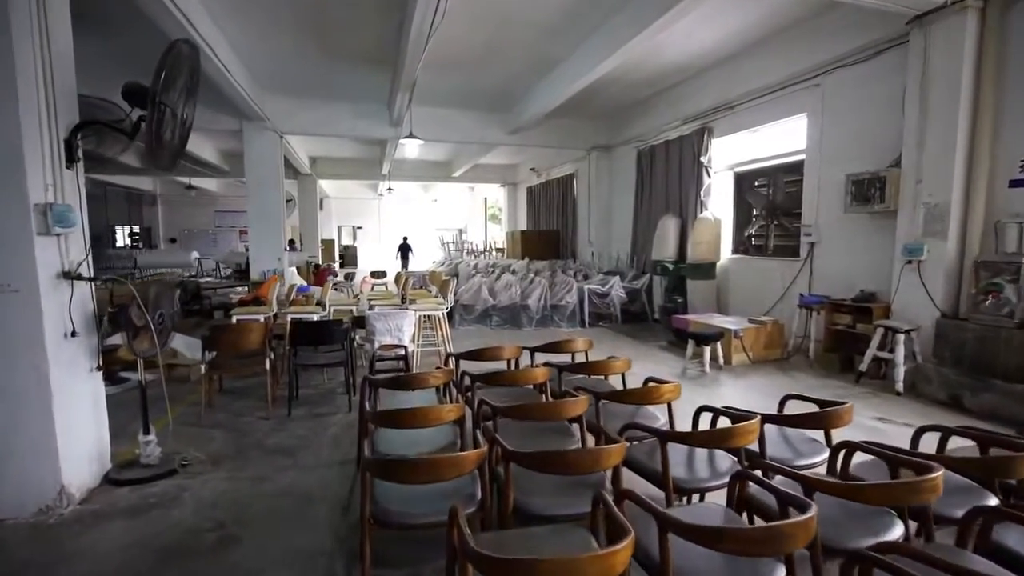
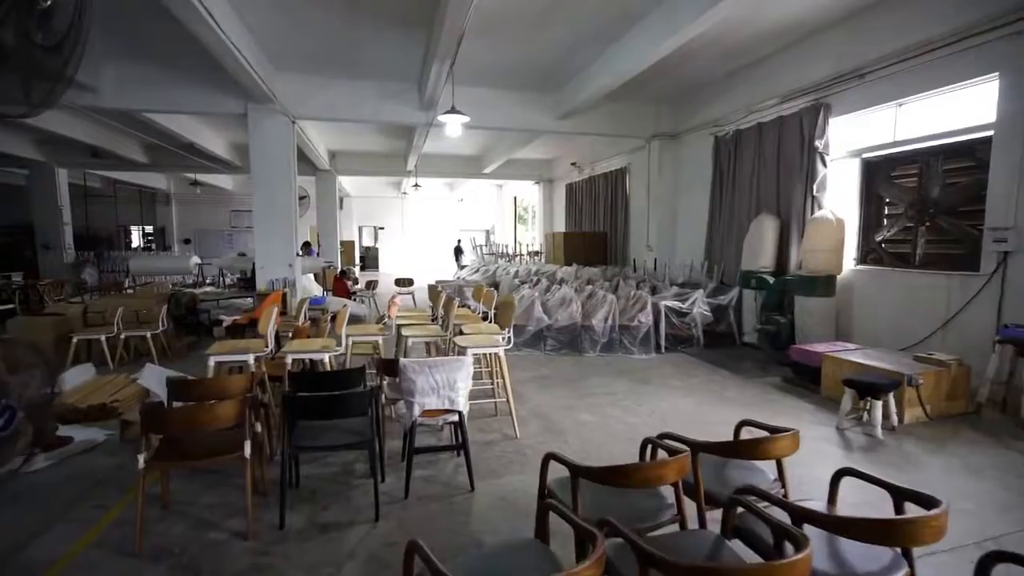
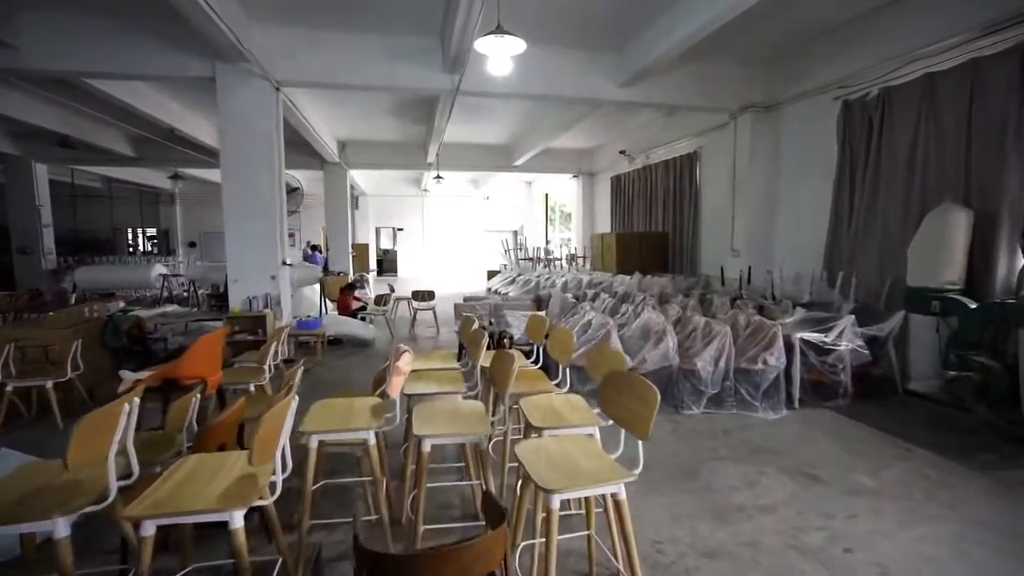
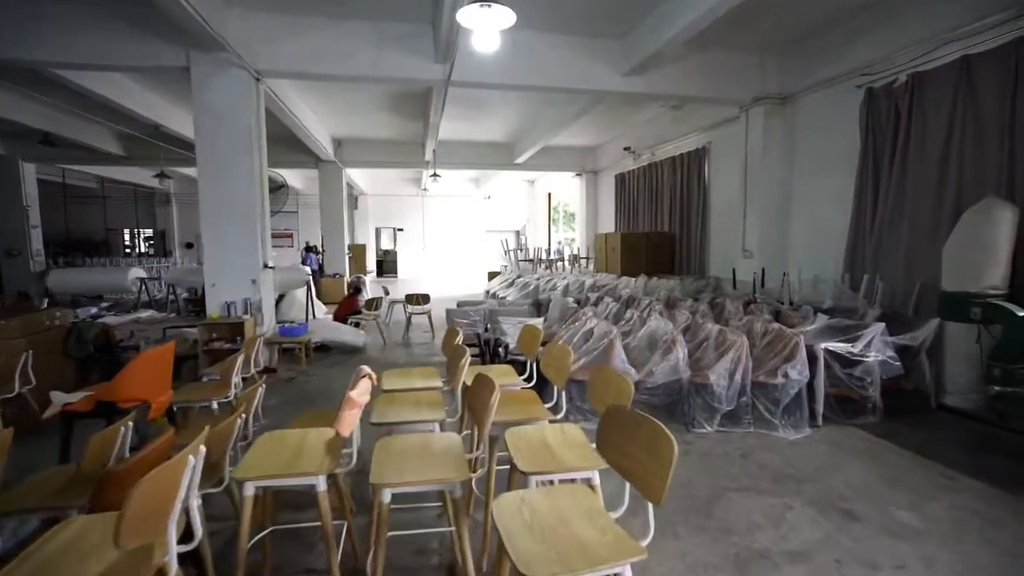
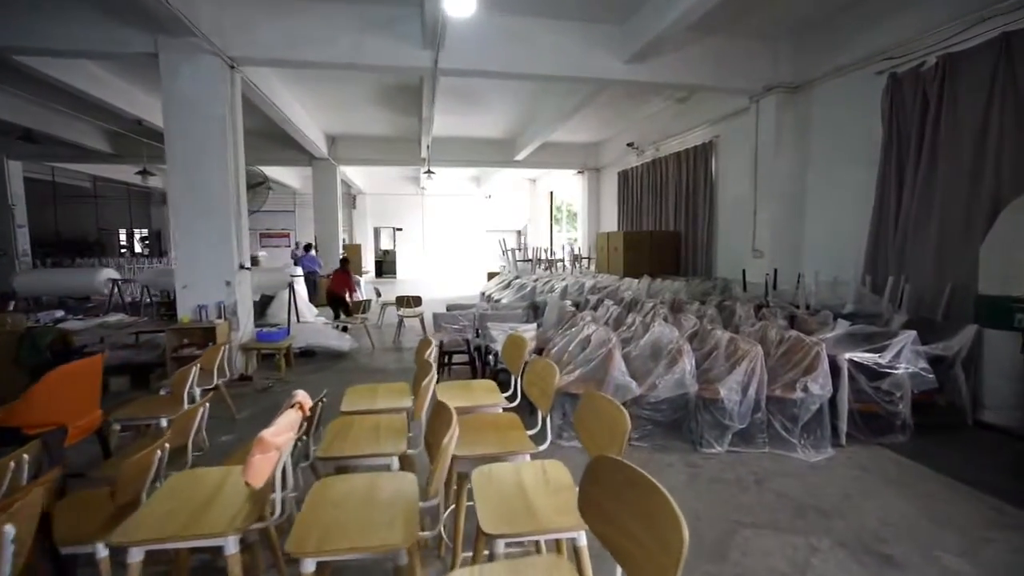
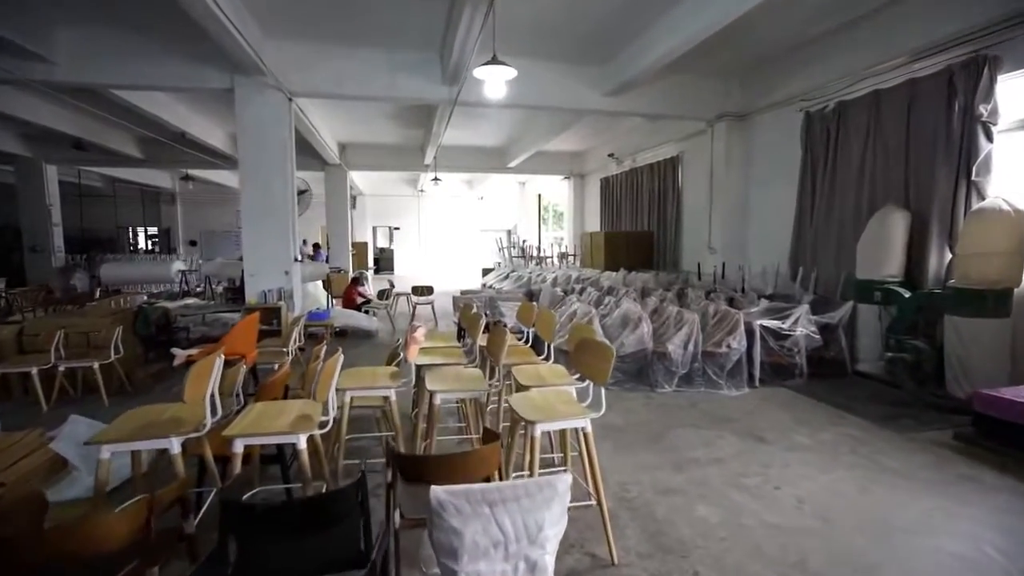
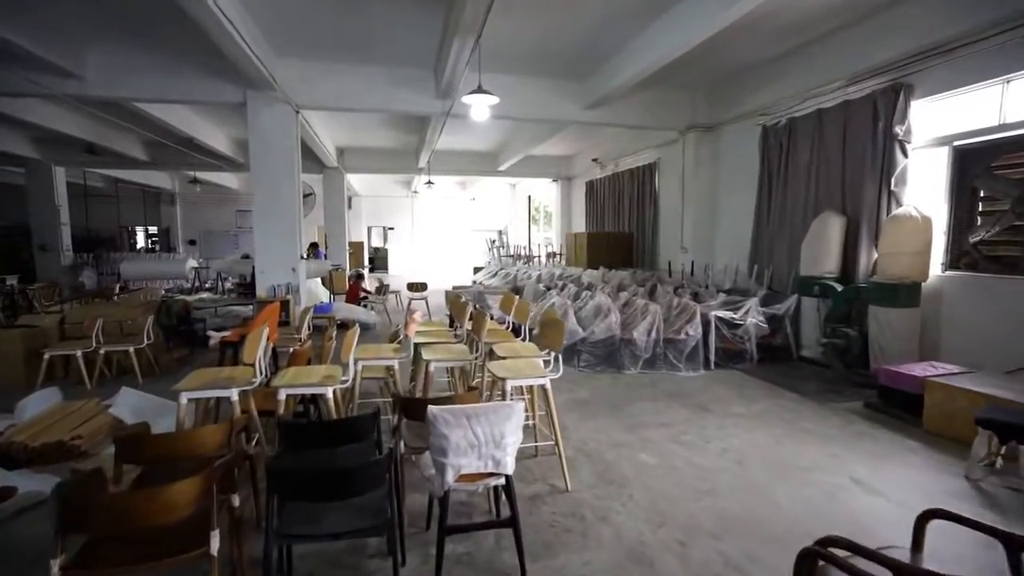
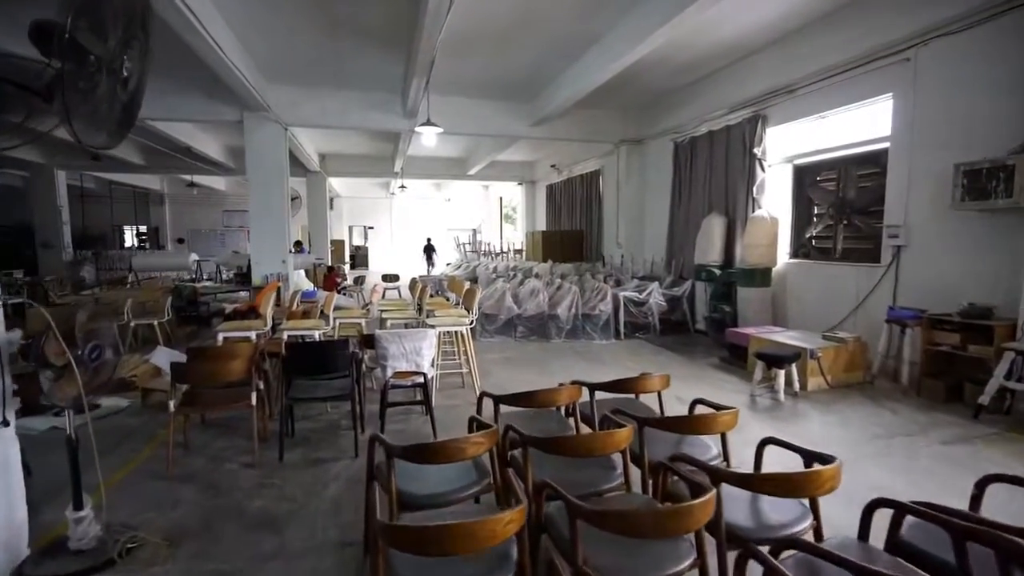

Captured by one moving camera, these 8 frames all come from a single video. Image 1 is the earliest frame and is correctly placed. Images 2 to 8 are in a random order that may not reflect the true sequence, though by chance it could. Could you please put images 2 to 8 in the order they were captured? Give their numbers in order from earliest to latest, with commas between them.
8, 2, 7, 6, 3, 4, 5
